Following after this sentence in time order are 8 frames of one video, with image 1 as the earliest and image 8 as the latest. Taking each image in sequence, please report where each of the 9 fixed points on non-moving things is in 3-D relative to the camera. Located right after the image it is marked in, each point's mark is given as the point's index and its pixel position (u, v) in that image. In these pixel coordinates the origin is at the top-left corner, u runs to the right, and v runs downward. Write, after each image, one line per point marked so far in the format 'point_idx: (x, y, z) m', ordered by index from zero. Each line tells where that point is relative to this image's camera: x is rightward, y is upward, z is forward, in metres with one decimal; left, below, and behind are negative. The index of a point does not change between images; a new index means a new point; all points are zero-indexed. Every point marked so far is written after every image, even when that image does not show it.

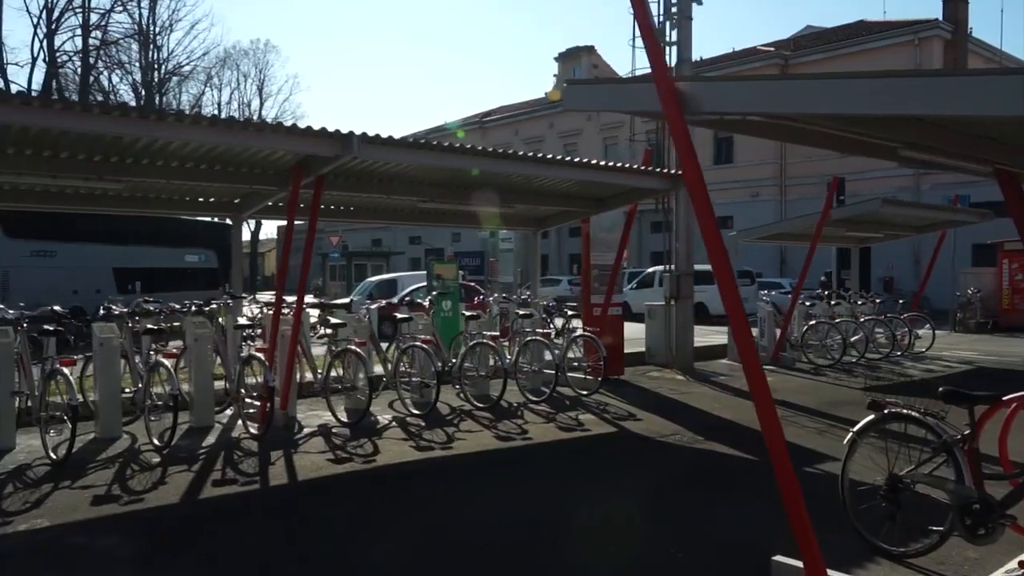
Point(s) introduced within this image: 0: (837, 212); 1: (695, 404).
0: (+5.6, +1.3, +15.7) m
1: (+2.2, -1.4, +11.2) m
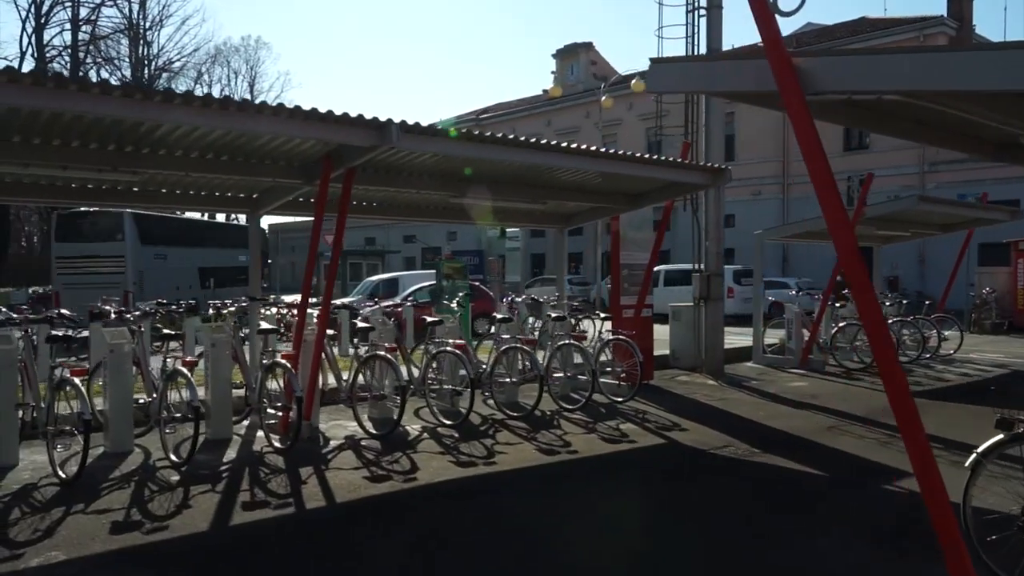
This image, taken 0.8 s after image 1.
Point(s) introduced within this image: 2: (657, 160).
0: (+5.9, +1.3, +15.1) m
1: (+2.6, -1.4, +10.5) m
2: (+1.6, +1.3, +9.8) m
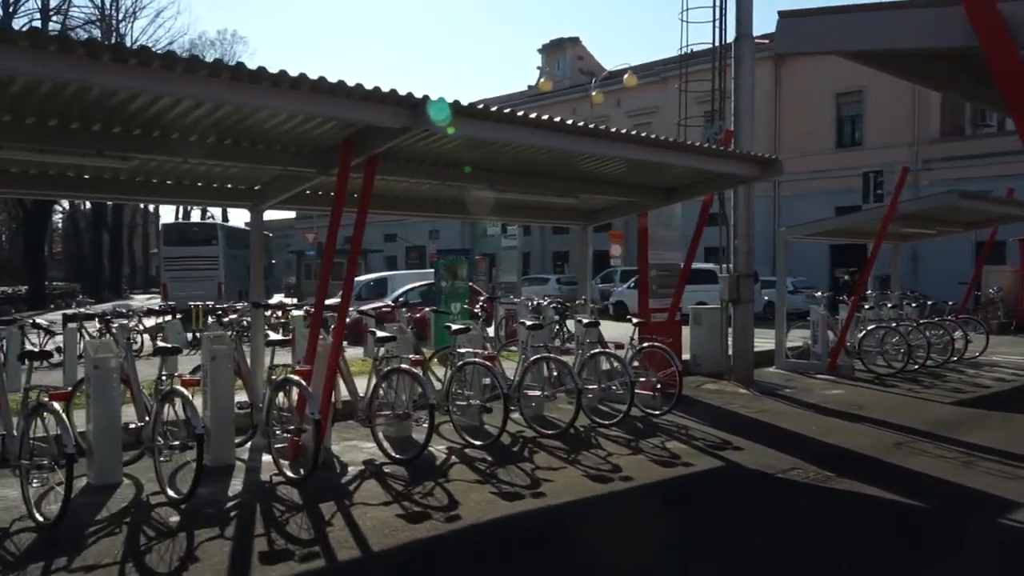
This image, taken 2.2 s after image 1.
0: (+6.0, +1.3, +14.2) m
1: (+2.9, -1.5, +9.6) m
2: (+1.9, +1.3, +8.8) m
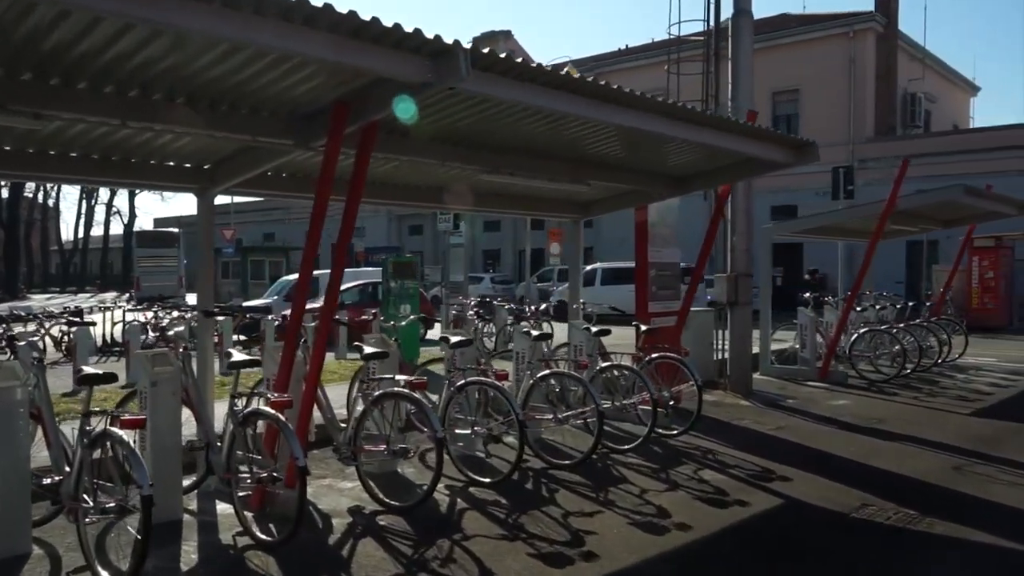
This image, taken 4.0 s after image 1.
0: (+5.6, +1.2, +13.3) m
1: (+2.8, -1.5, +8.4) m
2: (+1.9, +1.3, +7.5) m
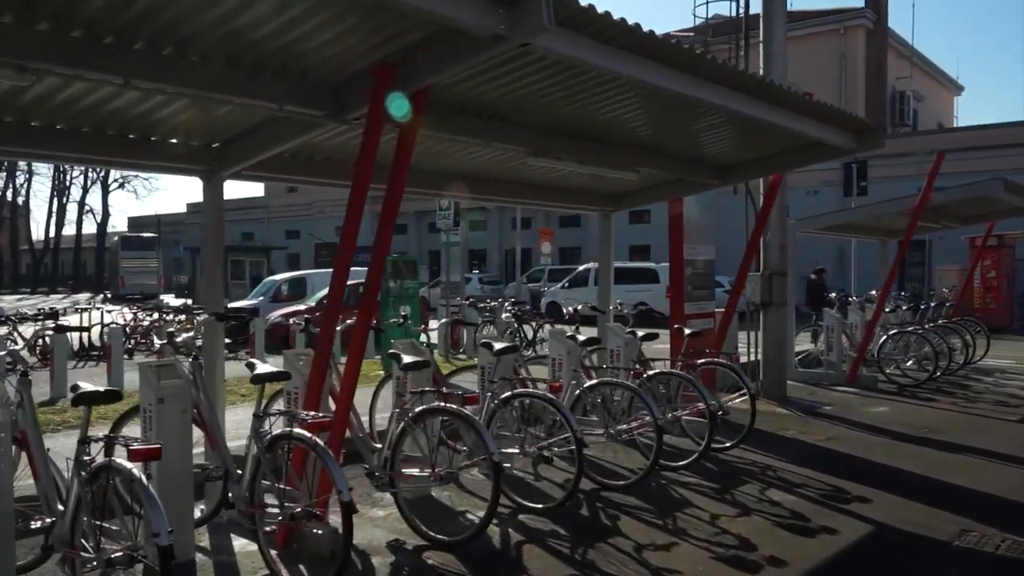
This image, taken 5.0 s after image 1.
0: (+5.7, +1.3, +12.6) m
1: (+3.1, -1.5, +7.7) m
2: (+2.3, +1.3, +6.8) m
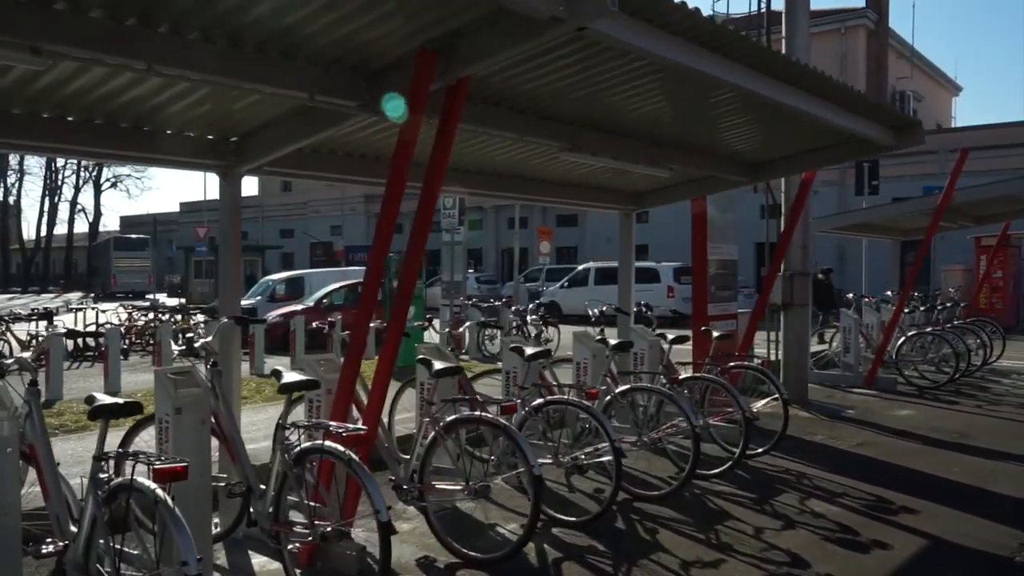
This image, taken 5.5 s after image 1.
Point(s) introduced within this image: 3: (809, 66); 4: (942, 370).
0: (+5.9, +1.3, +12.4) m
1: (+3.3, -1.5, +7.4) m
2: (+2.5, +1.3, +6.5) m
3: (+1.7, +1.3, +5.5) m
4: (+5.9, -1.1, +12.6) m
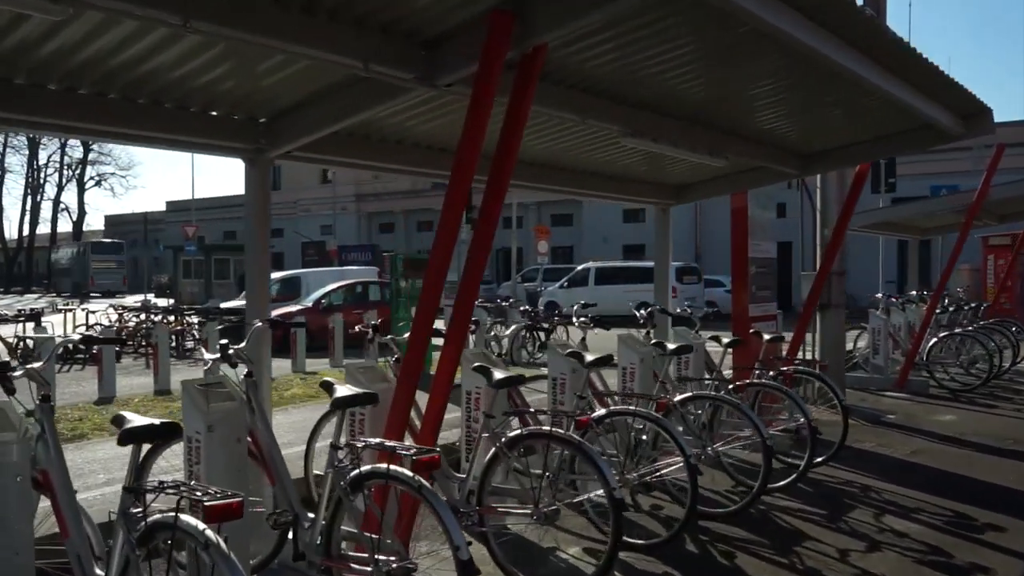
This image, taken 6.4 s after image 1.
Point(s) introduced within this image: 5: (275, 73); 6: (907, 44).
0: (+6.1, +1.3, +11.9) m
1: (+3.6, -1.4, +6.9) m
2: (+2.8, +1.3, +6.0) m
3: (+2.1, +1.3, +5.0) m
4: (+6.1, -1.1, +12.2) m
5: (-1.2, +1.0, +4.5) m
6: (+2.1, +1.3, +5.1) m
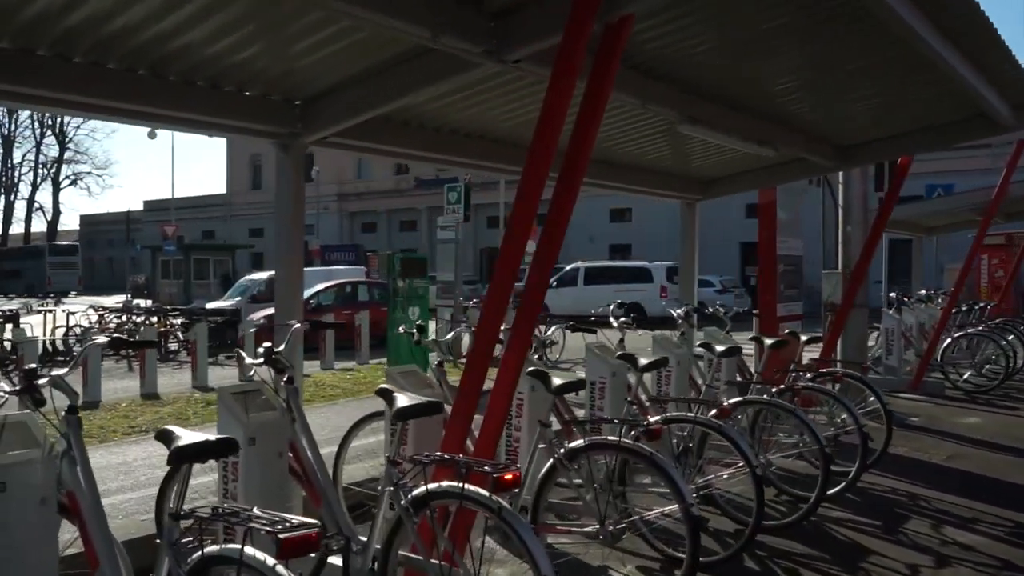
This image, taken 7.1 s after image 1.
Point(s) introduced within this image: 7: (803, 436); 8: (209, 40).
0: (+6.2, +1.3, +11.7) m
1: (+3.8, -1.4, +6.6) m
2: (+3.0, +1.3, +5.7) m
3: (+2.3, +1.4, +4.7) m
4: (+6.2, -1.1, +11.9) m
5: (-0.9, +1.0, +4.1) m
6: (+2.4, +1.3, +4.8) m
7: (+1.7, -0.9, +5.5) m
8: (-1.3, +1.0, +3.9) m
